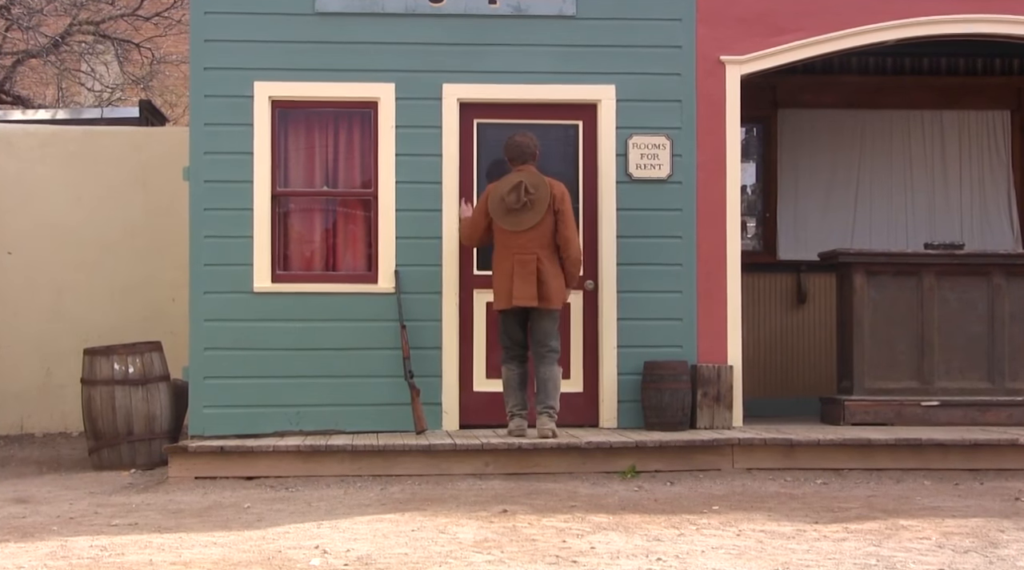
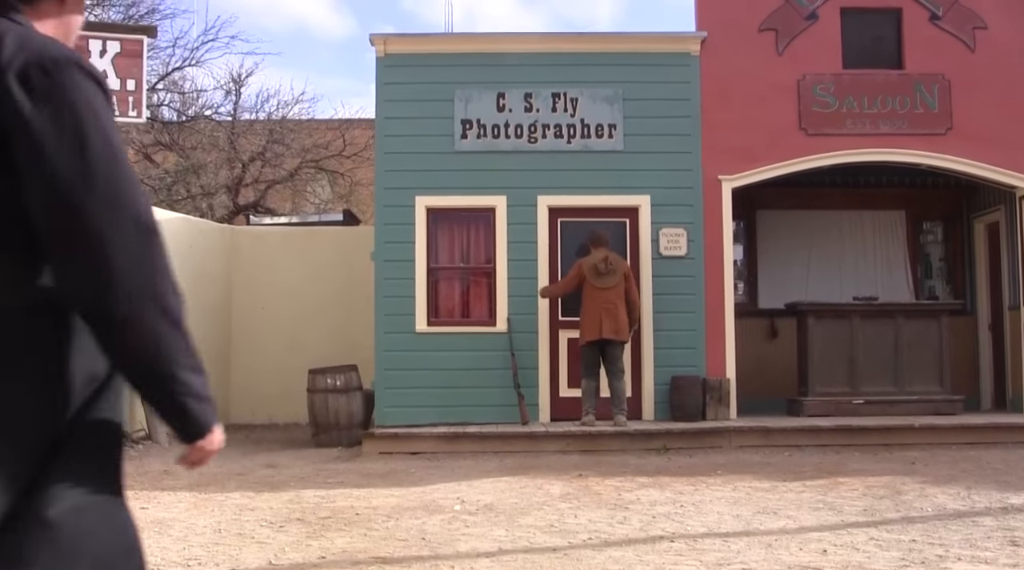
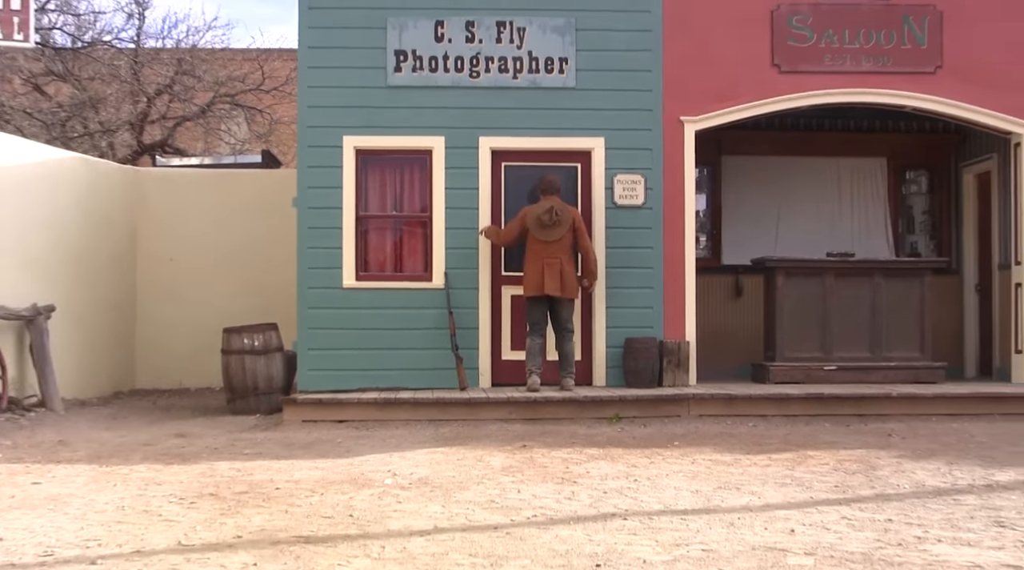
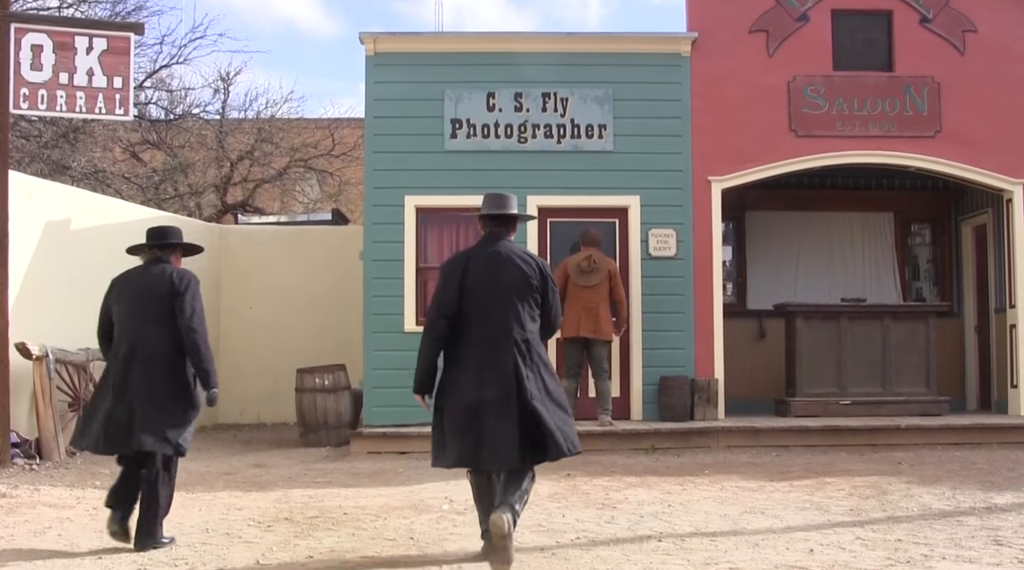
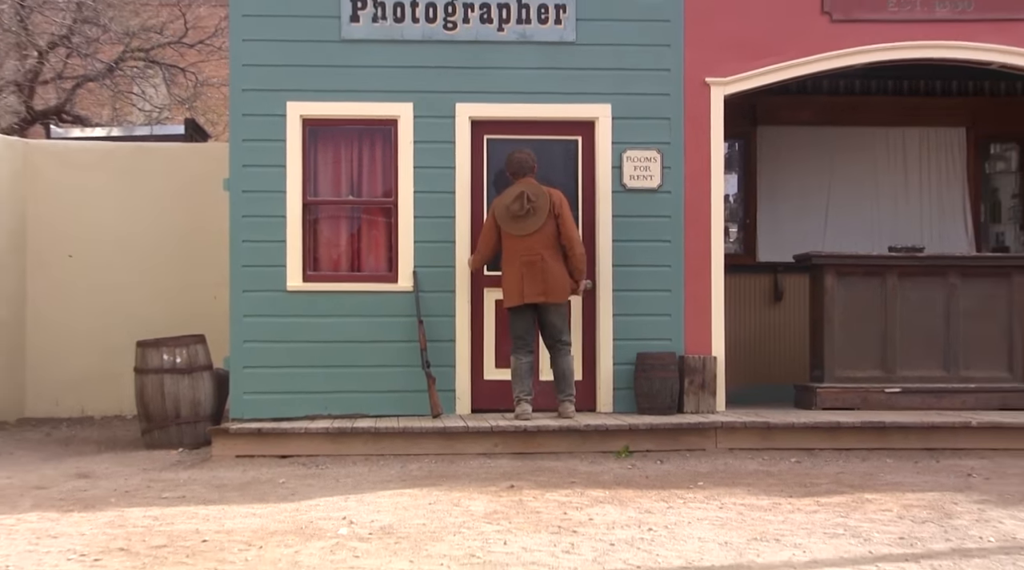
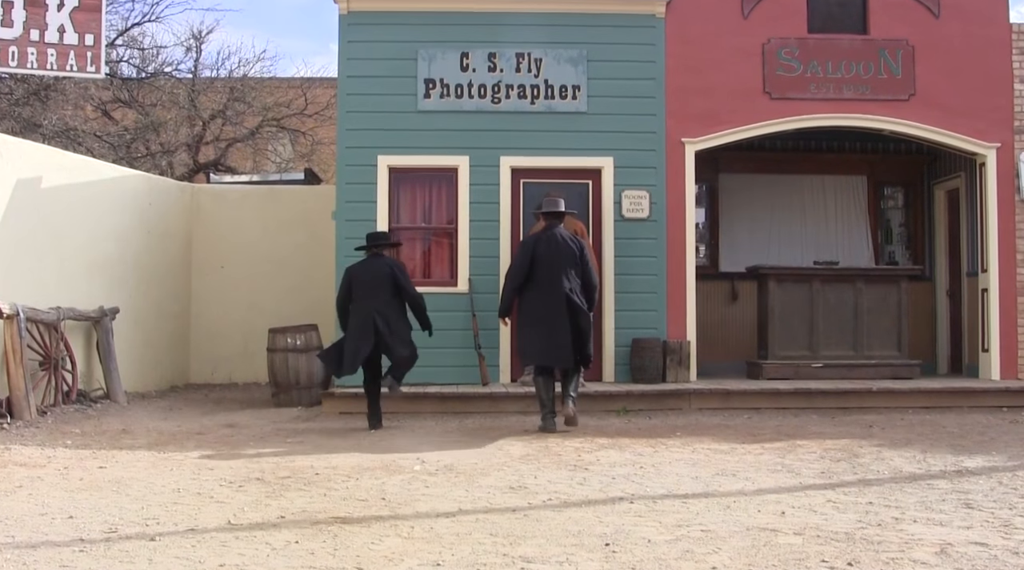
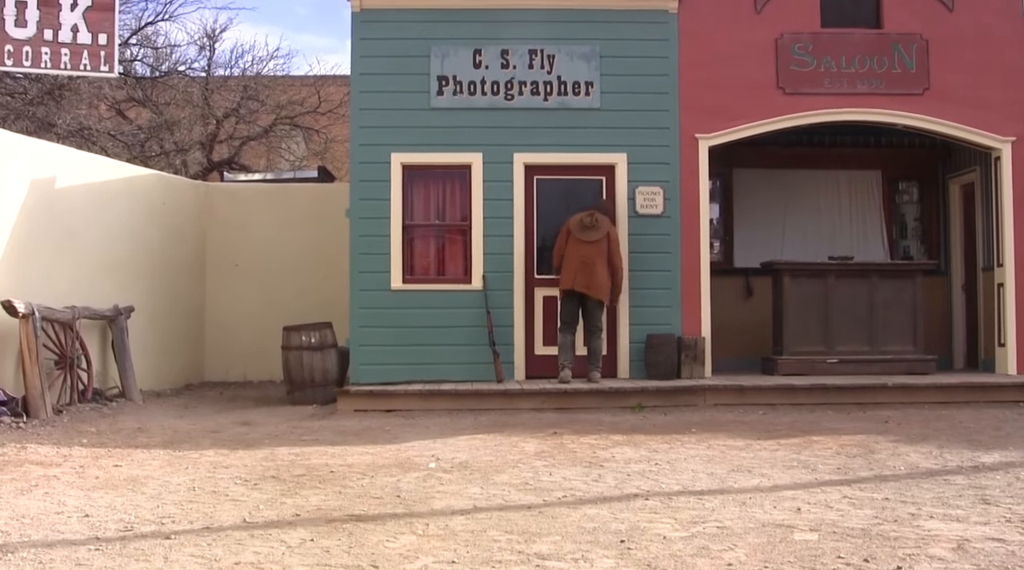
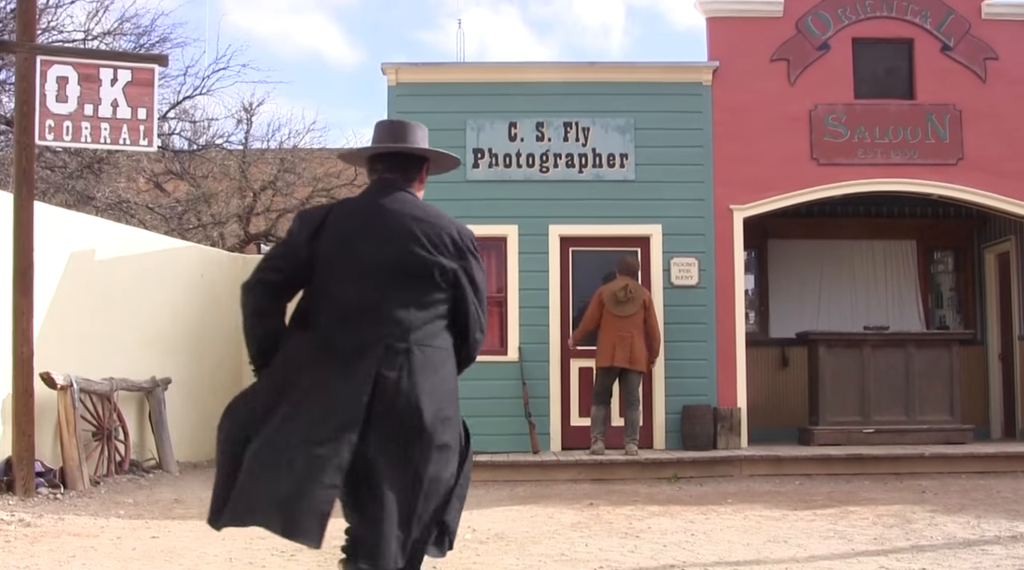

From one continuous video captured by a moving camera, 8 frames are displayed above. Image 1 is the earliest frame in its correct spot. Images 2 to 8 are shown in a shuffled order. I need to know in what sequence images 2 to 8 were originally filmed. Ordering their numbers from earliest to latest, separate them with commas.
5, 3, 7, 2, 8, 4, 6
